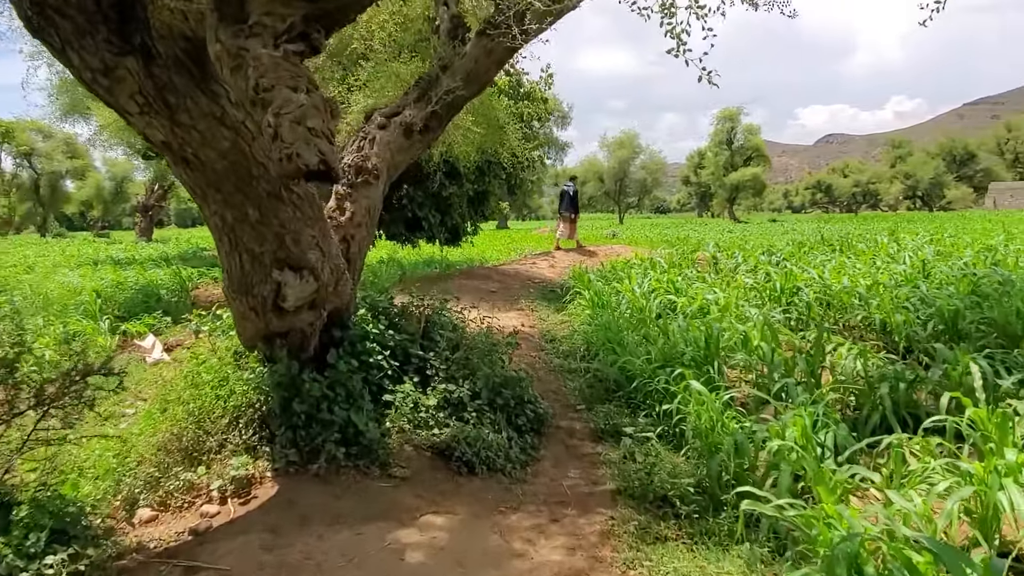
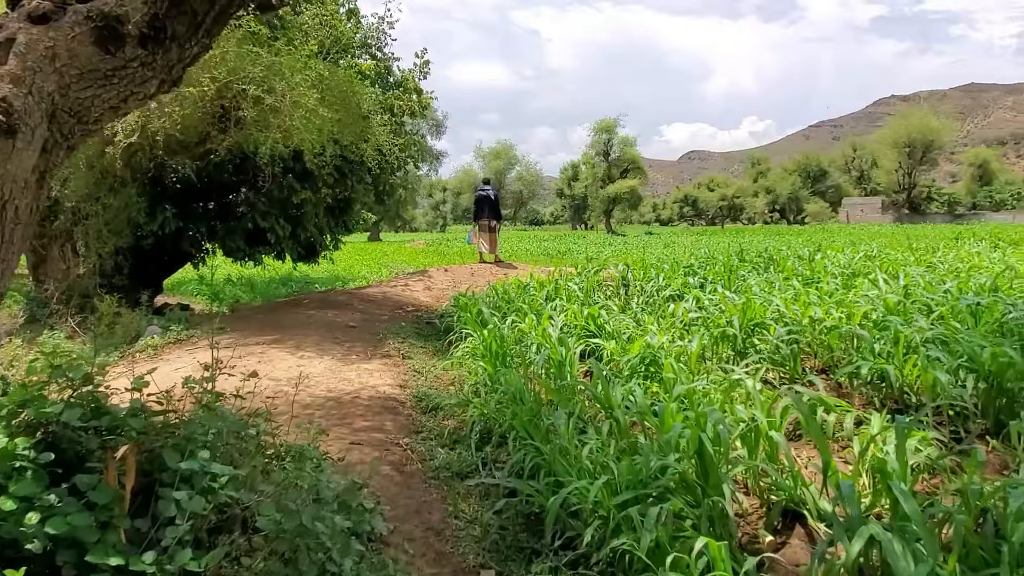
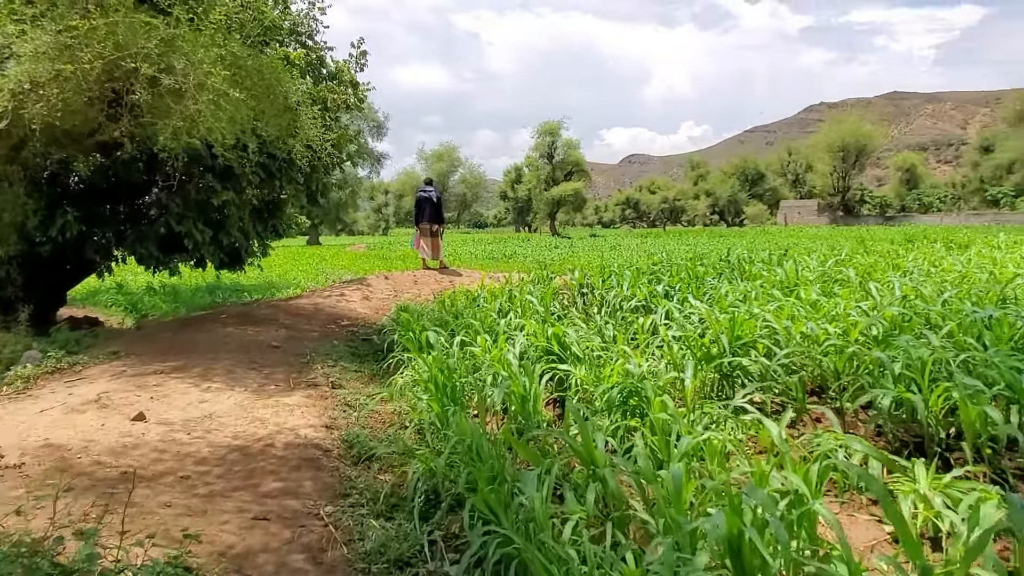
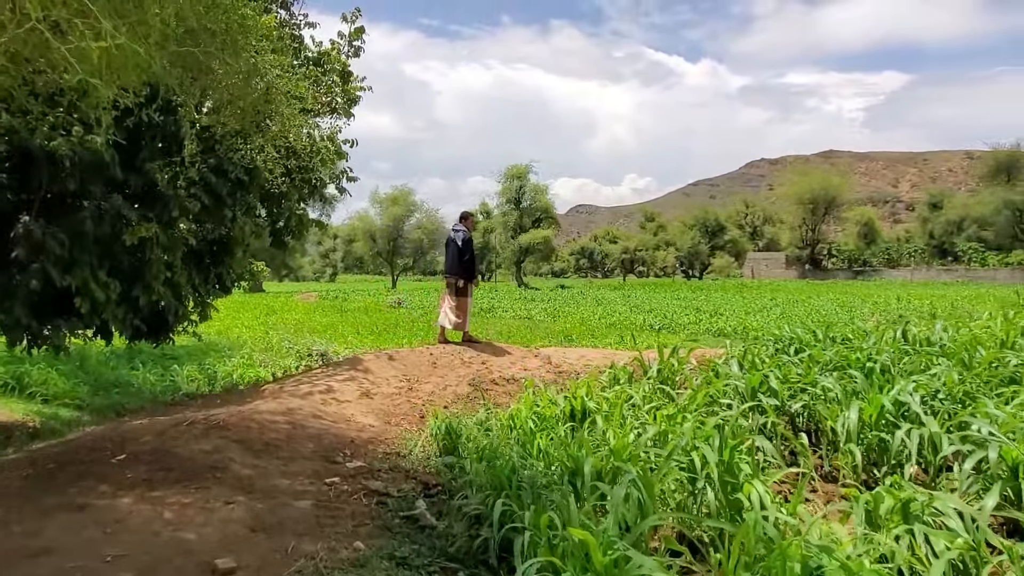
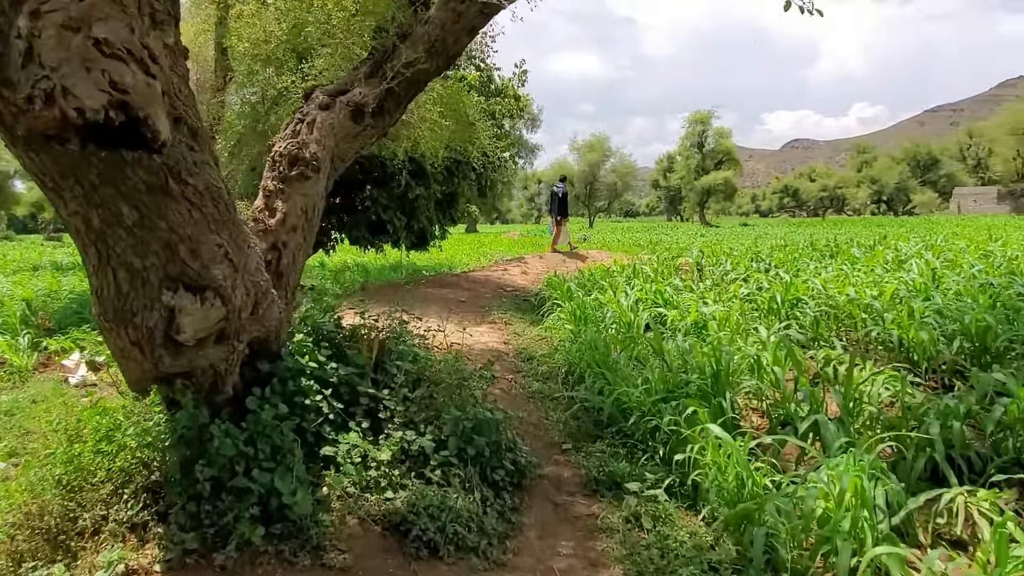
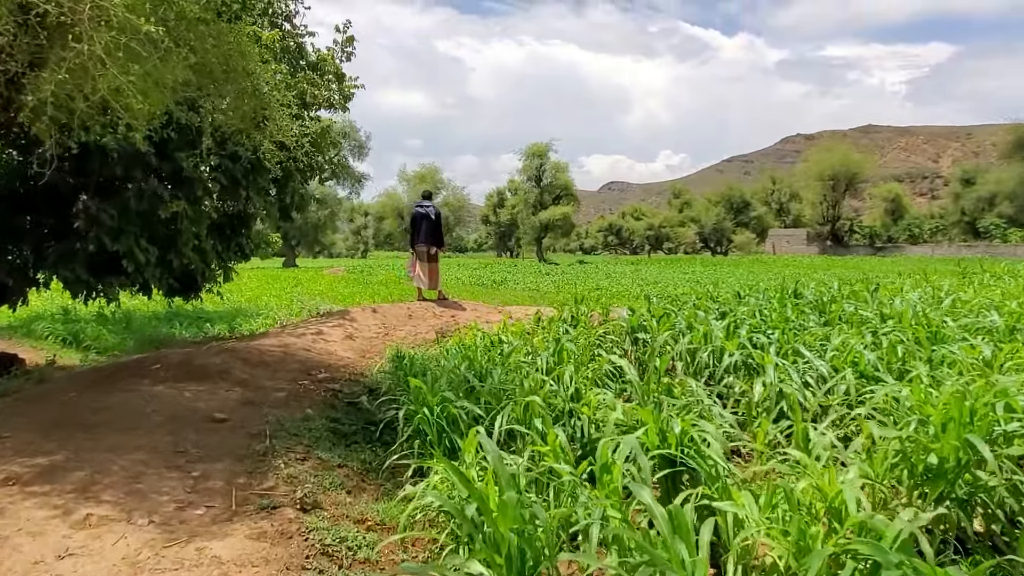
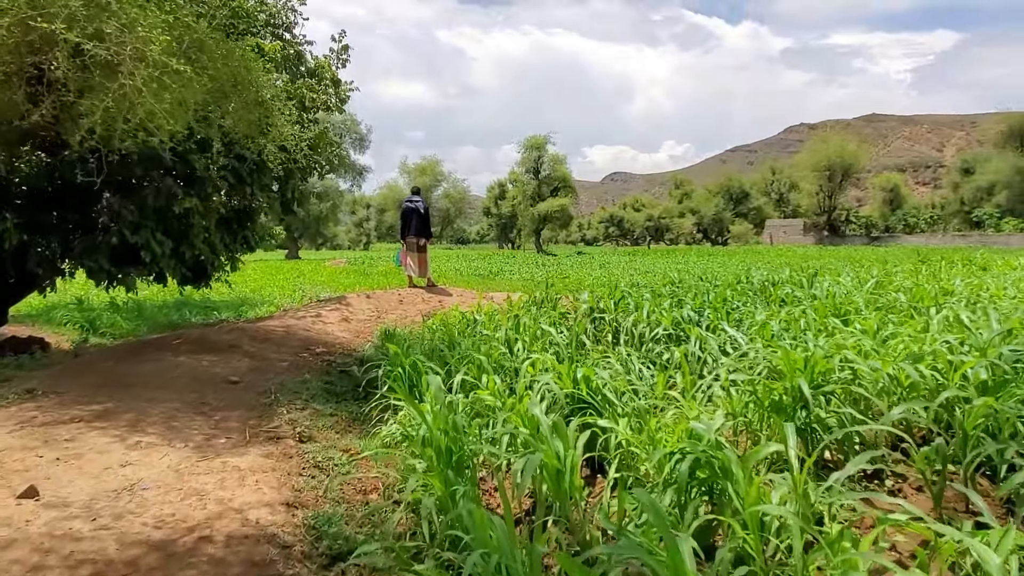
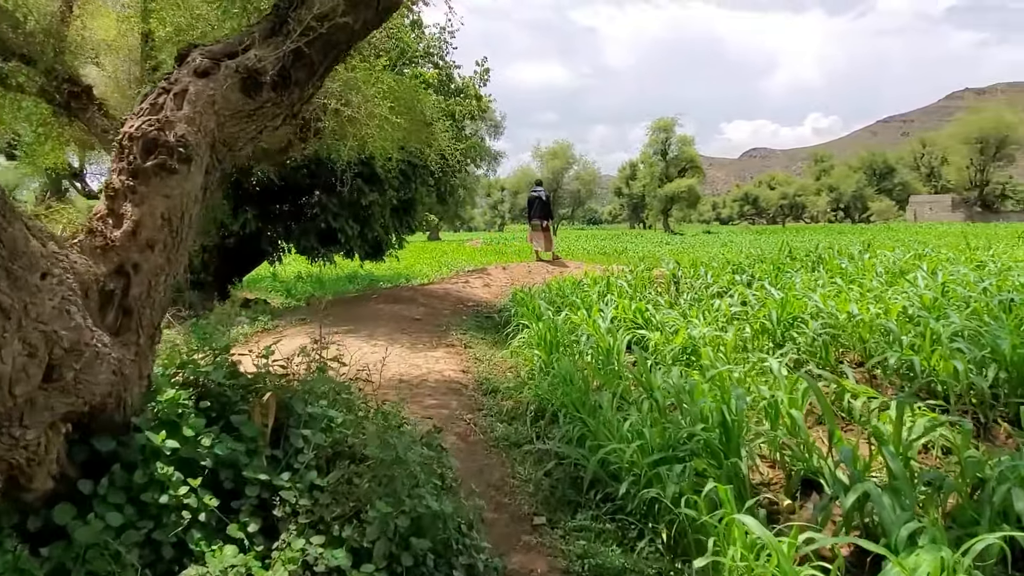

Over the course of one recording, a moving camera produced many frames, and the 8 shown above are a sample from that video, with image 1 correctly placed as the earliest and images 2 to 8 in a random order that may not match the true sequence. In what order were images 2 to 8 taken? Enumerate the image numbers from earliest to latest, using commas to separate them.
5, 8, 2, 3, 7, 6, 4
